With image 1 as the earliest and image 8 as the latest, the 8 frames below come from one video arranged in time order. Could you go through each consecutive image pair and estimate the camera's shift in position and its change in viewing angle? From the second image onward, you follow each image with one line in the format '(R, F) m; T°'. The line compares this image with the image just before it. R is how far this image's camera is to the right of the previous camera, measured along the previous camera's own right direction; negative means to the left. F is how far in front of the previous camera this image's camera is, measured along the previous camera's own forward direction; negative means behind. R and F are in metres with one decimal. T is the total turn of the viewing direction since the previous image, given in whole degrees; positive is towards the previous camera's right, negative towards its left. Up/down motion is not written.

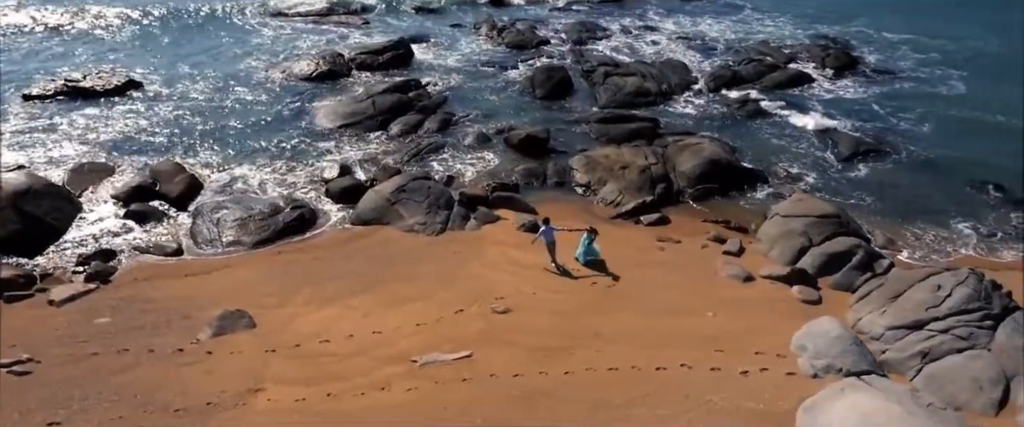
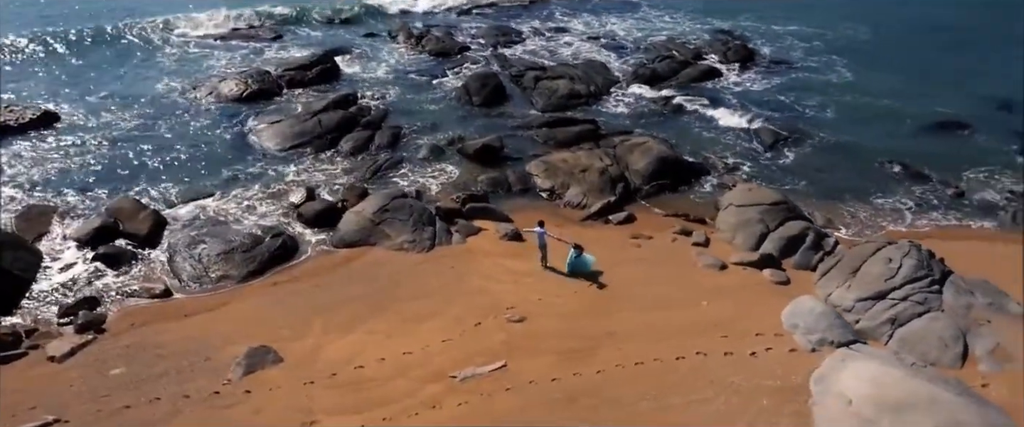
(-2.1, -0.5) m; +9°
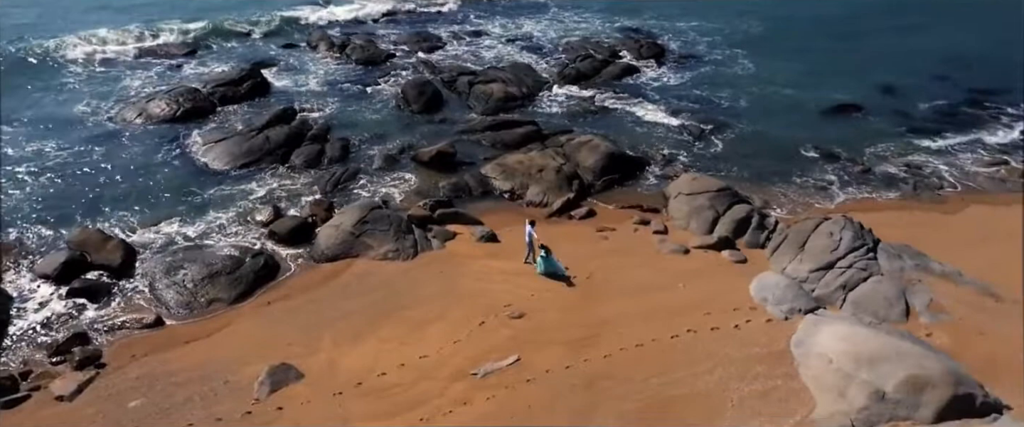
(-1.8, -0.7) m; +8°
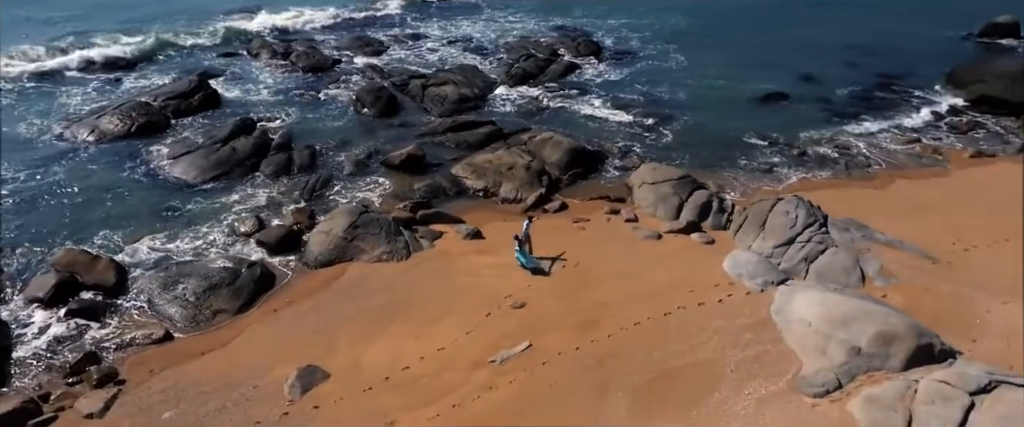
(-1.6, -0.8) m; +6°
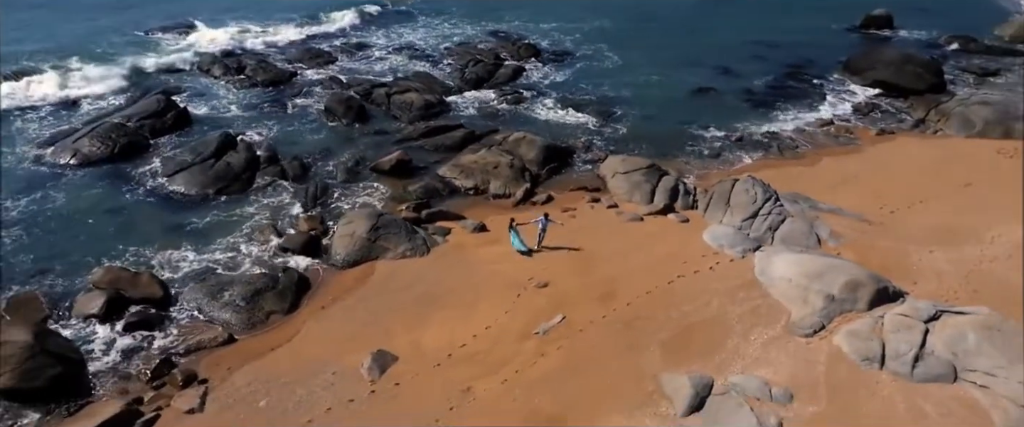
(-2.7, -1.8) m; +8°
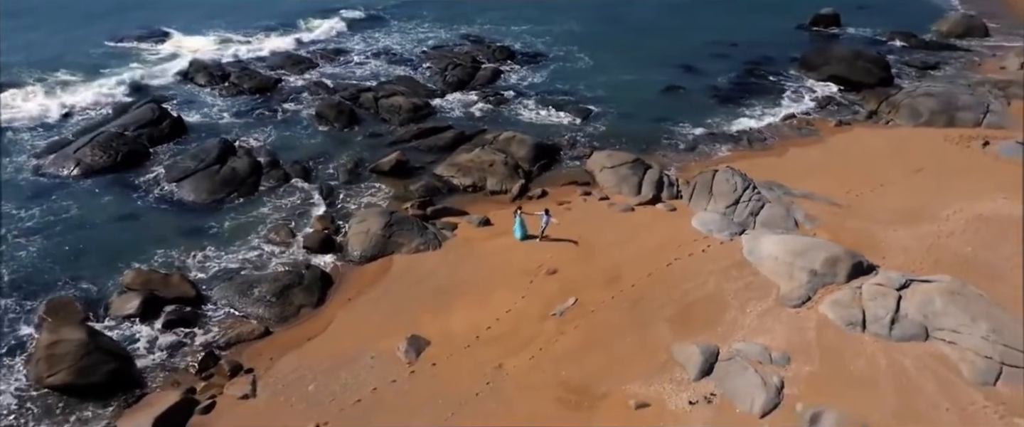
(-1.4, -1.3) m; +4°
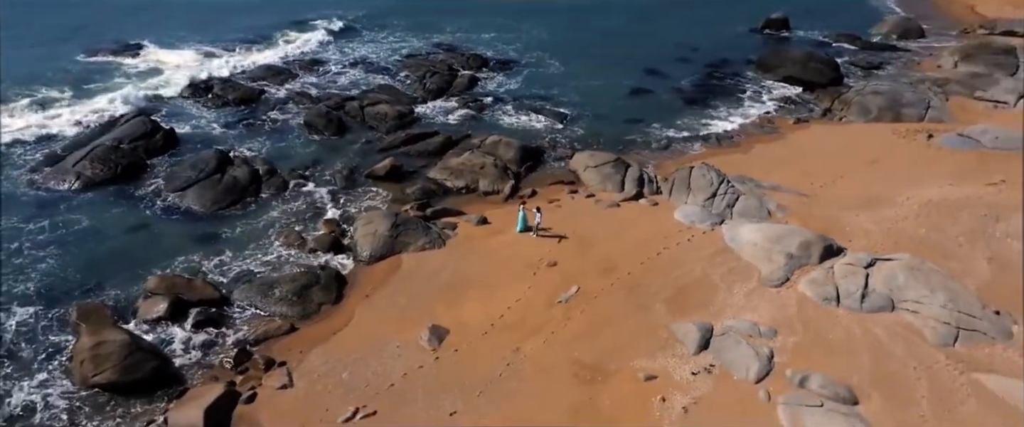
(-1.3, -1.3) m; +4°
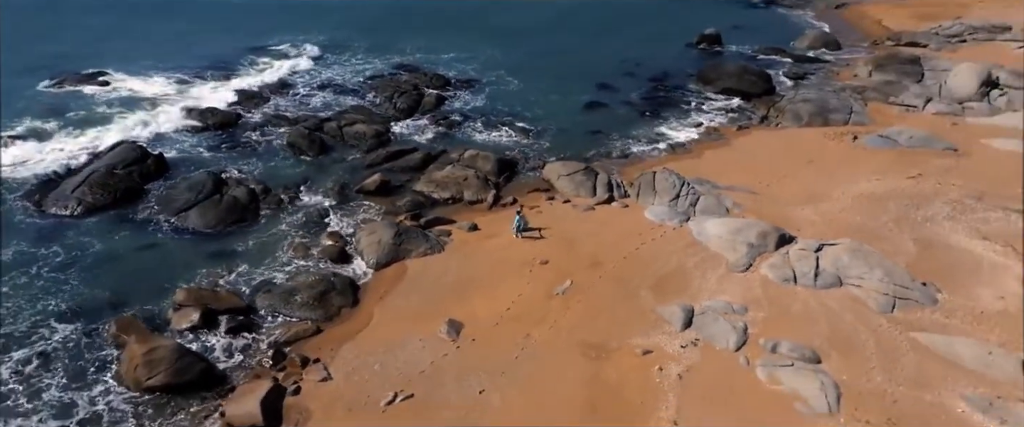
(-1.8, -2.1) m; +5°
